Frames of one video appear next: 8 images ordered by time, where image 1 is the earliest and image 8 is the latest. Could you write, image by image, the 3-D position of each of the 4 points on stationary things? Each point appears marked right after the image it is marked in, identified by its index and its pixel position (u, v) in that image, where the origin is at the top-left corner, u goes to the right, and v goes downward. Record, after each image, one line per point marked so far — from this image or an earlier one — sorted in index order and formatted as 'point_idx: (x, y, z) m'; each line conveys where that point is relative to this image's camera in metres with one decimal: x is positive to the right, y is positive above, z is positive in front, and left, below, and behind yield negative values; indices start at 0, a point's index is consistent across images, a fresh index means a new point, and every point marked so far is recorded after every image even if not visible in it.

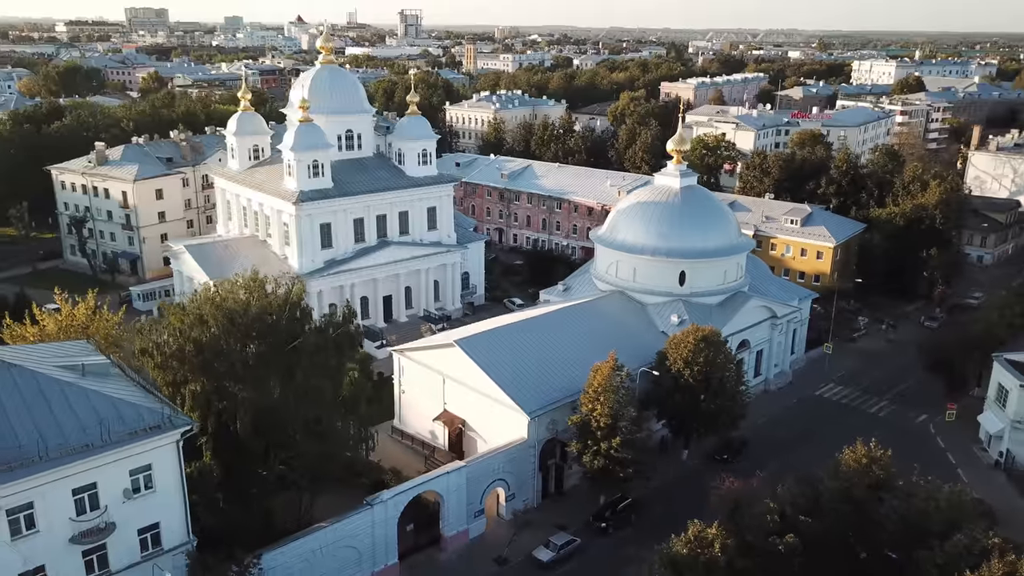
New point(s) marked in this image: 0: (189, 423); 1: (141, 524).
0: (-7.9, -3.2, +19.8) m
1: (-9.0, -5.7, +19.7) m
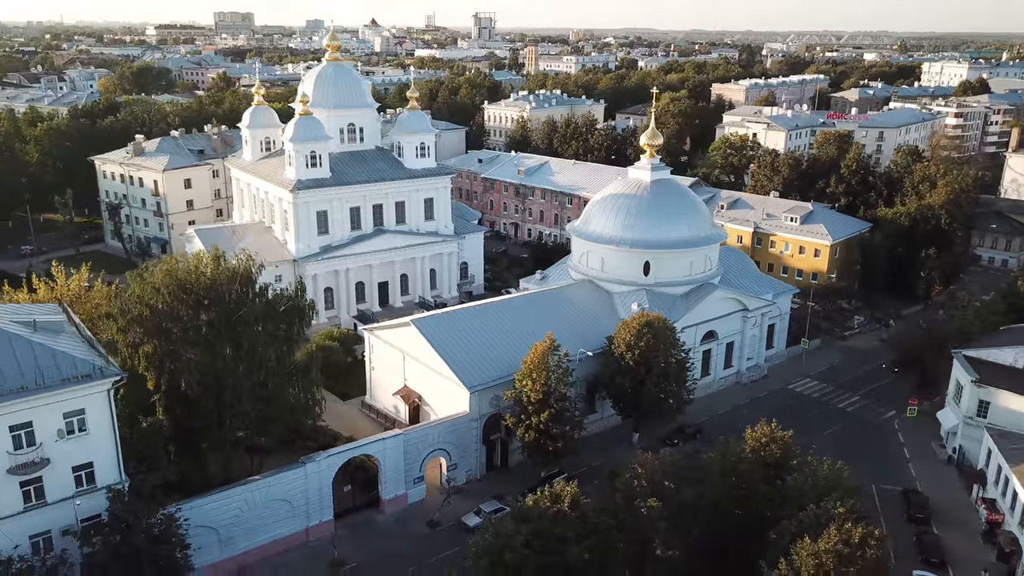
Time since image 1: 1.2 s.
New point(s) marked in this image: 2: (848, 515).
0: (-10.8, -2.3, +22.2) m
1: (-11.9, -4.7, +22.2) m
2: (+7.9, -5.3, +19.1) m
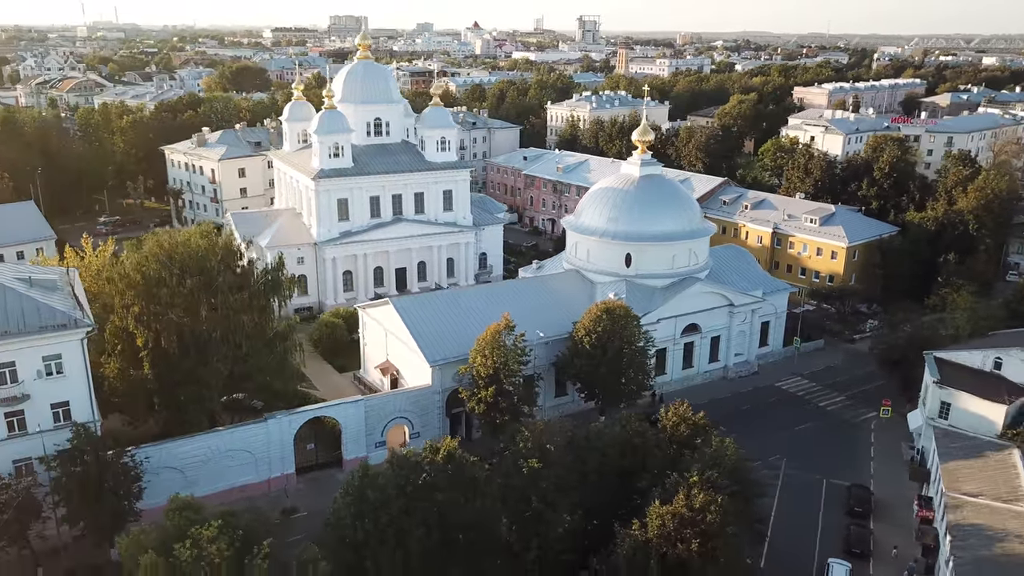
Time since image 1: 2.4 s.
0: (-13.3, -1.1, +25.6) m
1: (-14.5, -3.5, +25.7) m
2: (+4.7, -4.9, +20.2) m
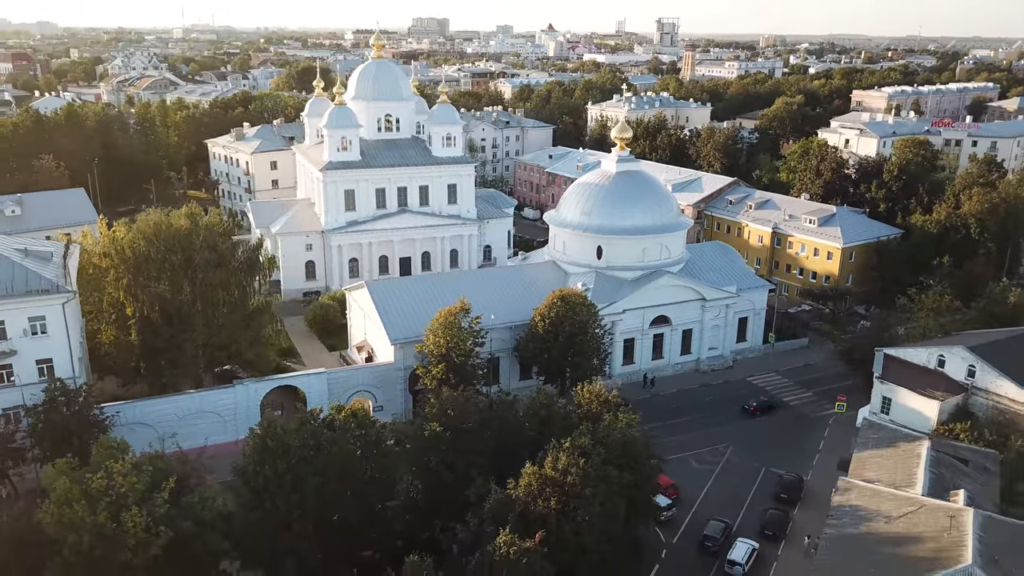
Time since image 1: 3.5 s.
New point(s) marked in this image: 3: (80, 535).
0: (-15.6, -0.1, +28.8) m
1: (-16.9, -2.4, +29.0) m
2: (+1.7, -4.3, +21.8) m
3: (-10.1, -5.8, +19.1) m
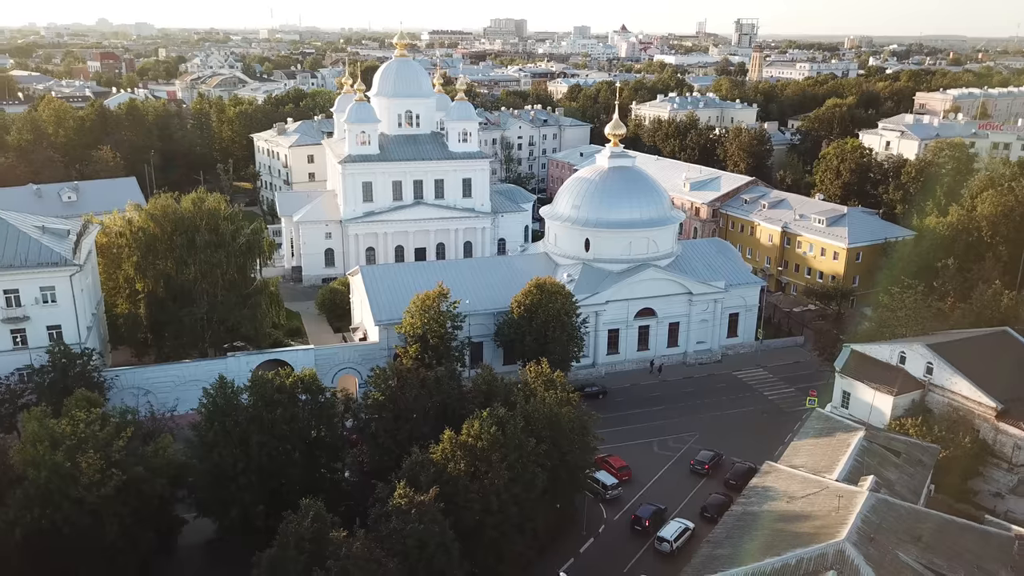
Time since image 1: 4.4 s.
0: (-17.1, +0.9, +31.9) m
1: (-18.4, -1.3, +32.3) m
2: (-0.6, -3.8, +23.4) m
3: (-12.6, -4.9, +21.8) m
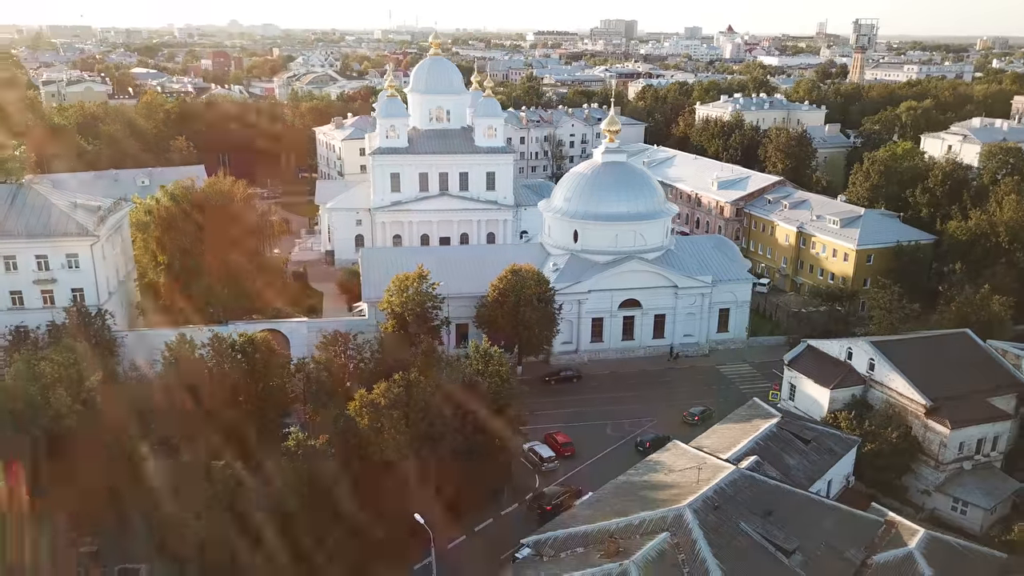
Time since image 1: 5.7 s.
0: (-18.6, +2.4, +36.4) m
1: (-19.9, +0.1, +36.8) m
2: (-3.5, -3.0, +25.8) m
3: (-15.7, -3.6, +25.7) m
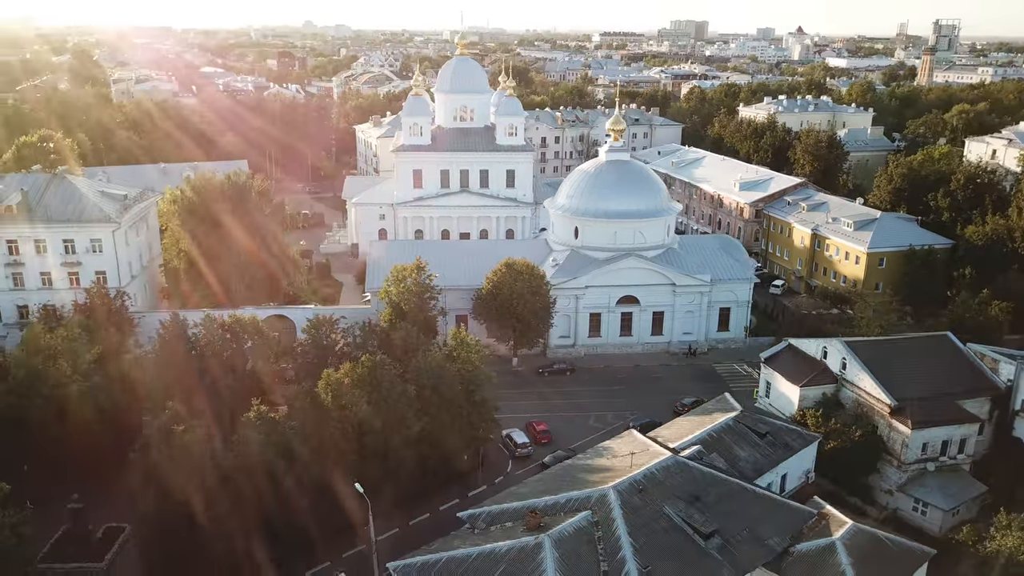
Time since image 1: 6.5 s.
0: (-18.9, +3.2, +39.0) m
1: (-20.2, +1.0, +39.6) m
2: (-4.8, -2.5, +27.4) m
3: (-17.0, -2.9, +28.2) m
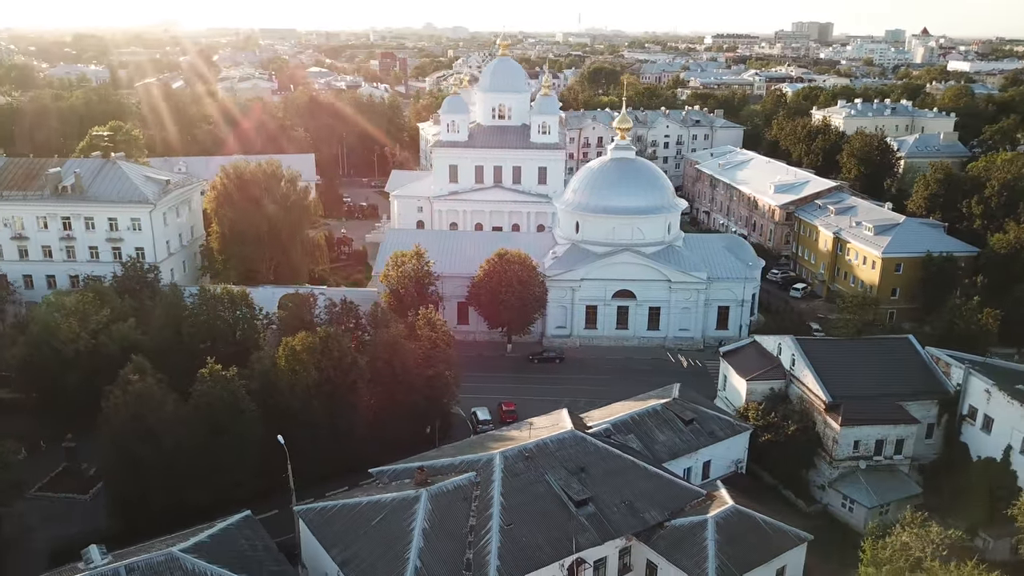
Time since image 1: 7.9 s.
0: (-19.1, +4.5, +43.5) m
1: (-20.5, +2.4, +44.3) m
2: (-7.0, -1.7, +30.1) m
3: (-18.9, -1.5, +32.5) m
